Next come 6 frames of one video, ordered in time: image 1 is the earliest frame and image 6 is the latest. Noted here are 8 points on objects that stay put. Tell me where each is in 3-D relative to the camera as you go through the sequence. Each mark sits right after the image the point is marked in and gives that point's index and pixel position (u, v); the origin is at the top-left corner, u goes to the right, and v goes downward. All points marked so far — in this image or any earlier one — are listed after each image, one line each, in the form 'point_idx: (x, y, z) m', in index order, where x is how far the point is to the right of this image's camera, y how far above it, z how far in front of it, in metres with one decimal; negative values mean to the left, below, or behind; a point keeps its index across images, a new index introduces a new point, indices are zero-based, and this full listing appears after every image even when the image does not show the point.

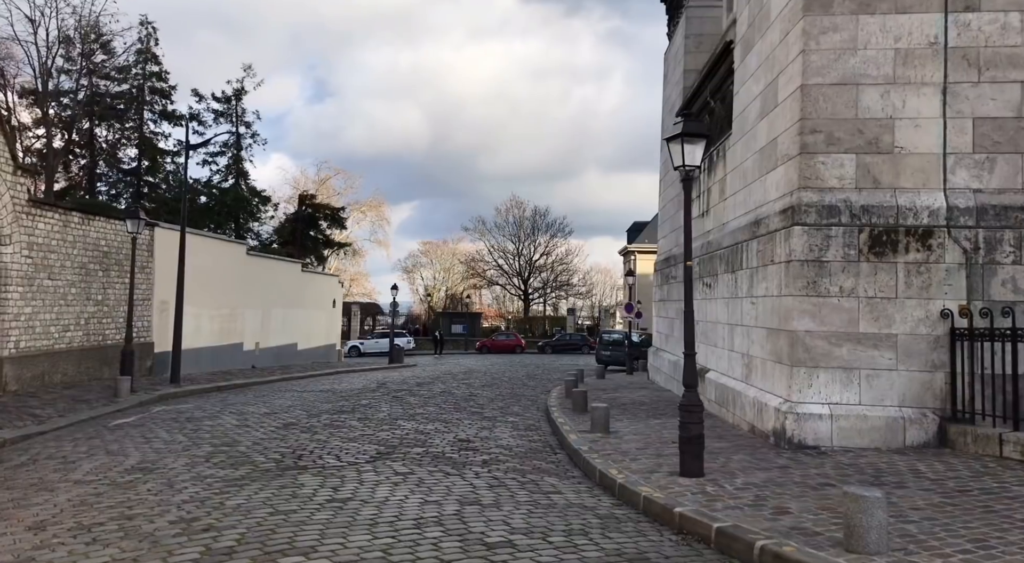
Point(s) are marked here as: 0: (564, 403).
0: (+1.1, -2.6, +17.9) m
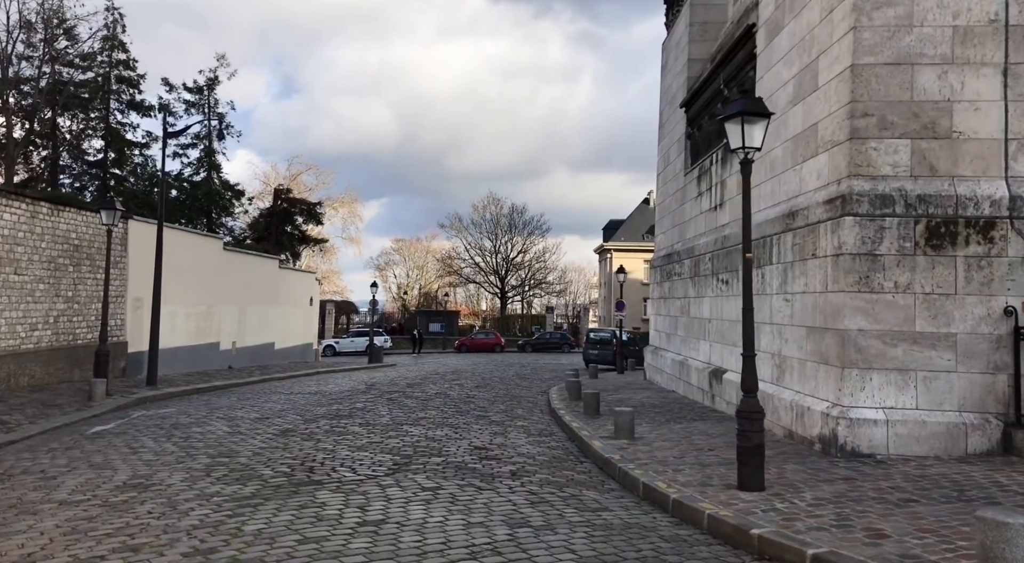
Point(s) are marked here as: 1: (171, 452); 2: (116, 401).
0: (+1.2, -2.5, +17.0) m
1: (-4.2, -2.1, +10.3) m
2: (-7.6, -2.3, +16.3) m
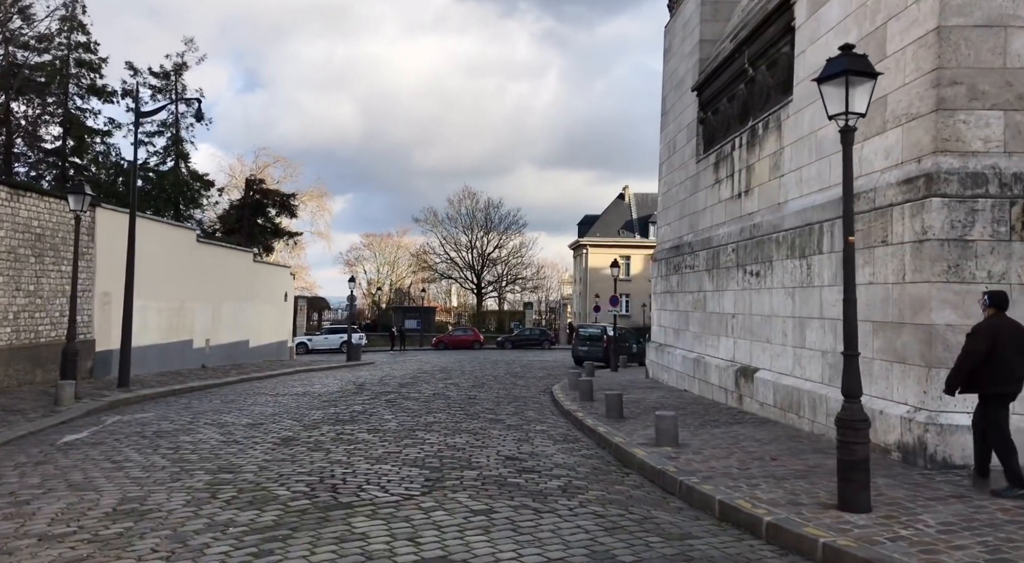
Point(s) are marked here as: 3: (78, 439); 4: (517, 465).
0: (+1.4, -2.4, +15.8) m
1: (-3.7, -2.0, +8.9) m
2: (-7.4, -2.1, +14.7) m
3: (-5.8, -2.1, +11.3) m
4: (+0.1, -2.1, +9.8) m
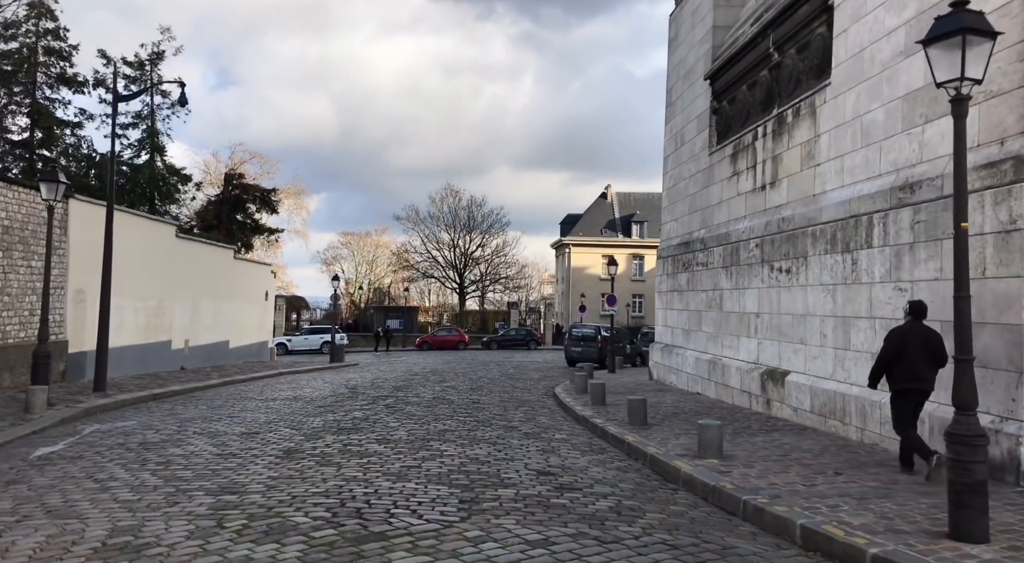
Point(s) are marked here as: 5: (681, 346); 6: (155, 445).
0: (+1.5, -2.3, +14.9) m
1: (-3.3, -1.9, +7.8) m
2: (-7.2, -2.1, +13.5) m
3: (-5.5, -2.0, +10.1) m
4: (+0.4, -2.1, +8.8) m
5: (+4.0, -1.5, +19.7) m
6: (-4.5, -2.0, +10.6) m
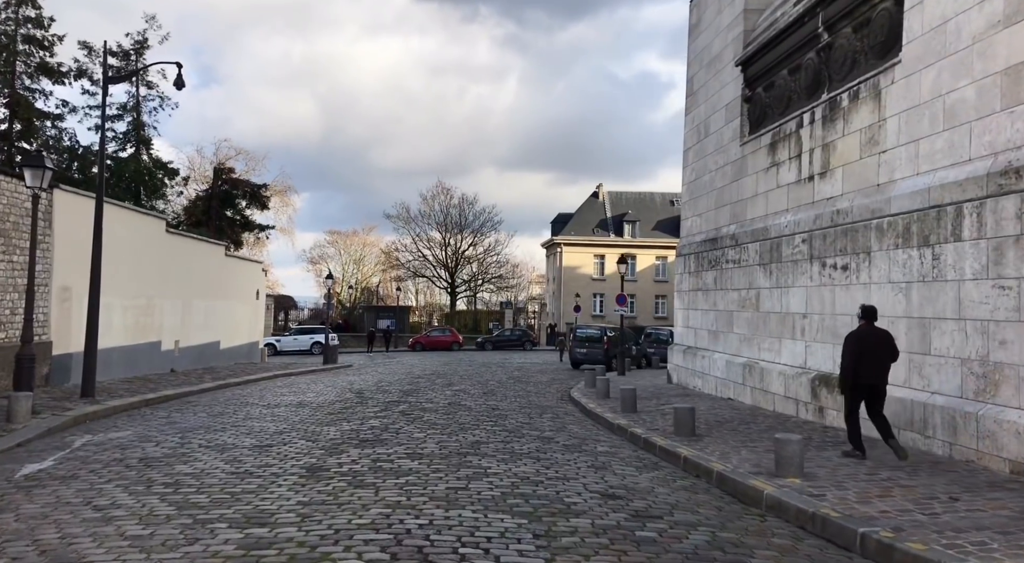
0: (+2.0, -2.3, +13.7) m
1: (-2.7, -1.8, +6.6) m
2: (-6.7, -2.0, +12.2) m
3: (-4.9, -2.0, +8.8) m
4: (+1.0, -2.0, +7.7) m
5: (+4.3, -1.5, +18.6) m
6: (-3.9, -2.0, +9.4) m
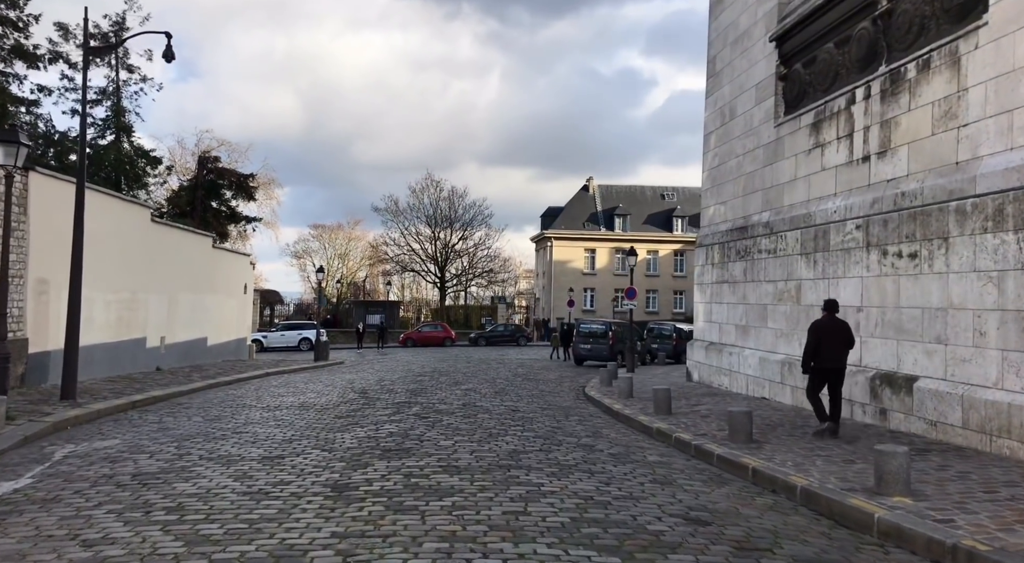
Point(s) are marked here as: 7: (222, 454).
0: (+2.4, -2.1, +12.5) m
1: (-2.1, -1.7, +5.2) m
2: (-6.2, -1.9, +10.8) m
3: (-4.4, -1.9, +7.4) m
4: (+1.6, -1.9, +6.4) m
5: (+4.6, -1.3, +17.5) m
6: (-3.4, -1.9, +8.0) m
7: (-3.2, -1.9, +9.5) m
